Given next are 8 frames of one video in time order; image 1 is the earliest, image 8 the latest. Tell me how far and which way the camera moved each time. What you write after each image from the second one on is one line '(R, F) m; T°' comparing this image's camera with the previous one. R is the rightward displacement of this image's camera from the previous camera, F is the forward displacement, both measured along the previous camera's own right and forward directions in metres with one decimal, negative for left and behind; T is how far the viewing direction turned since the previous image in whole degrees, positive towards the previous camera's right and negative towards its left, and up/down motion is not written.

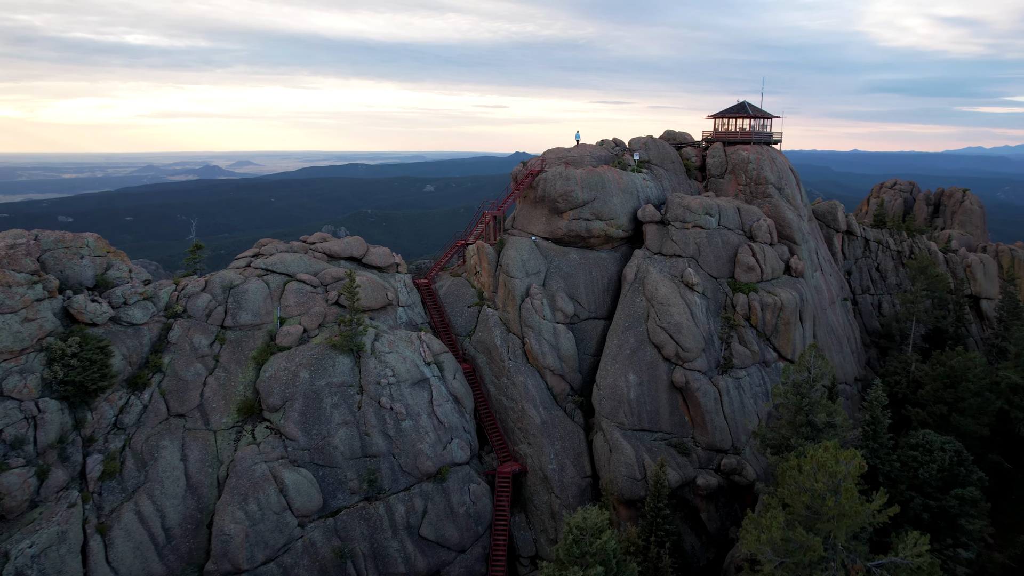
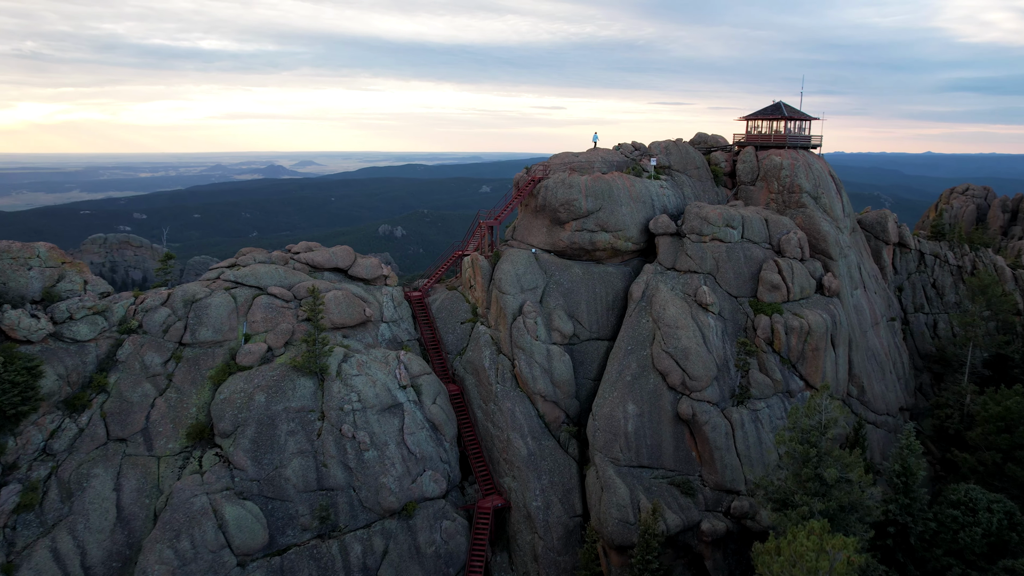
(+3.2, +2.9) m; -5°
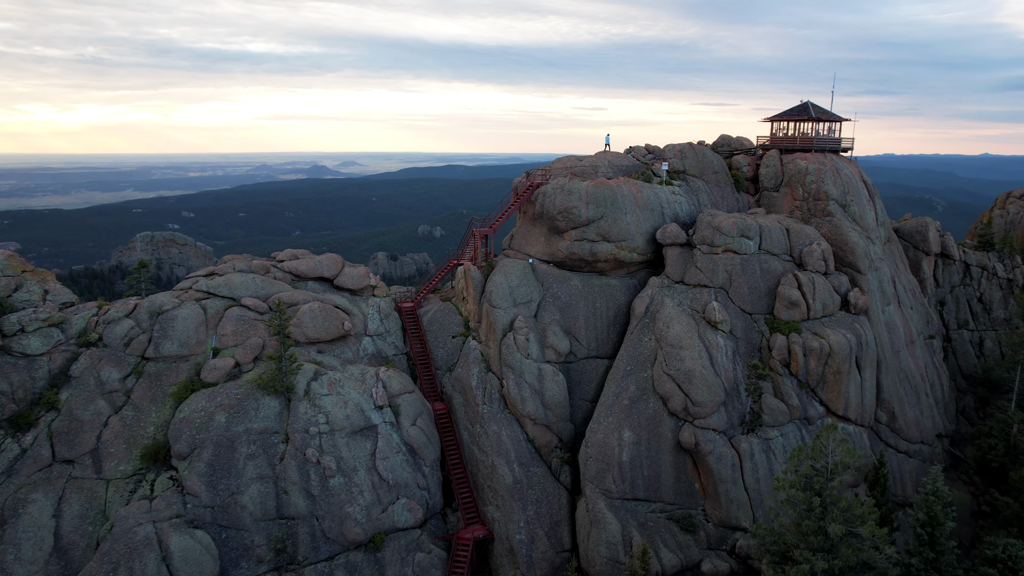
(+2.3, +2.3) m; -3°
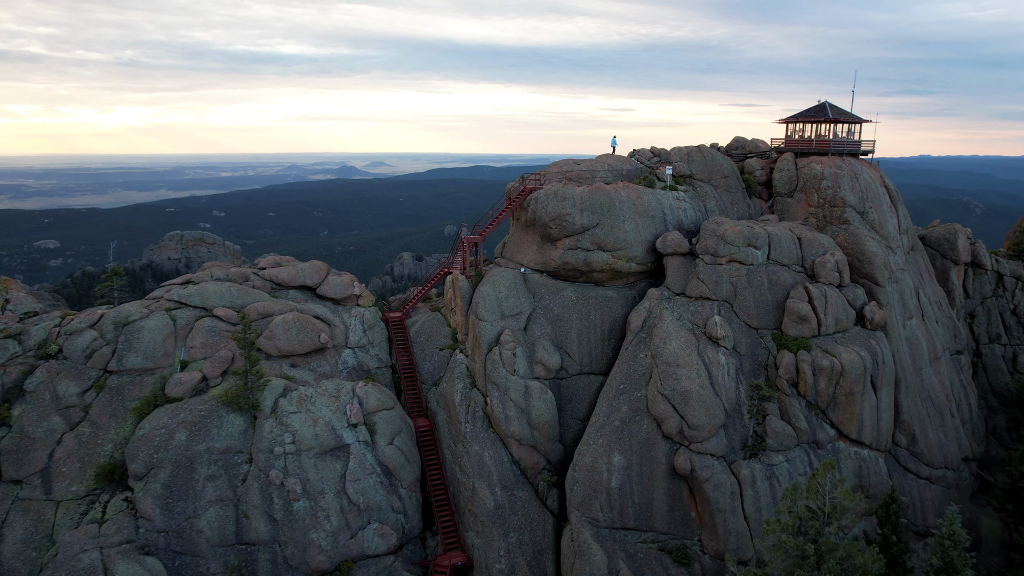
(+1.8, +1.7) m; -2°
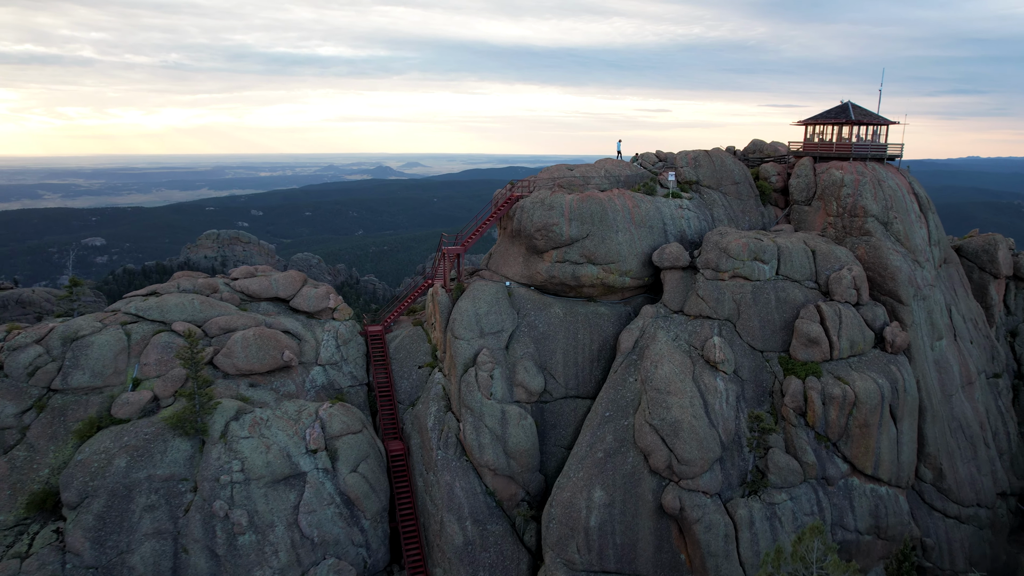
(+2.3, +2.2) m; -3°
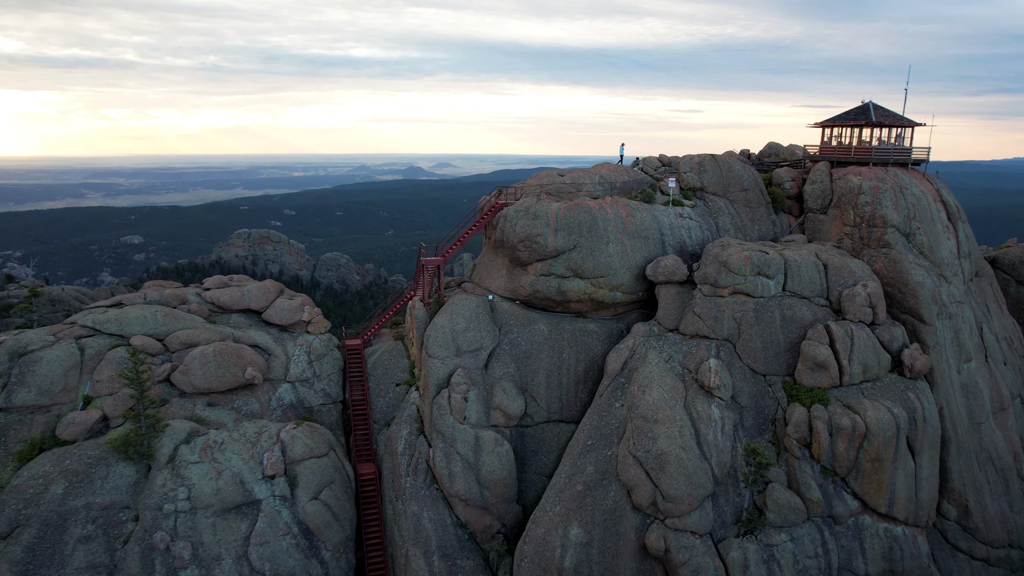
(+2.0, +2.0) m; -3°
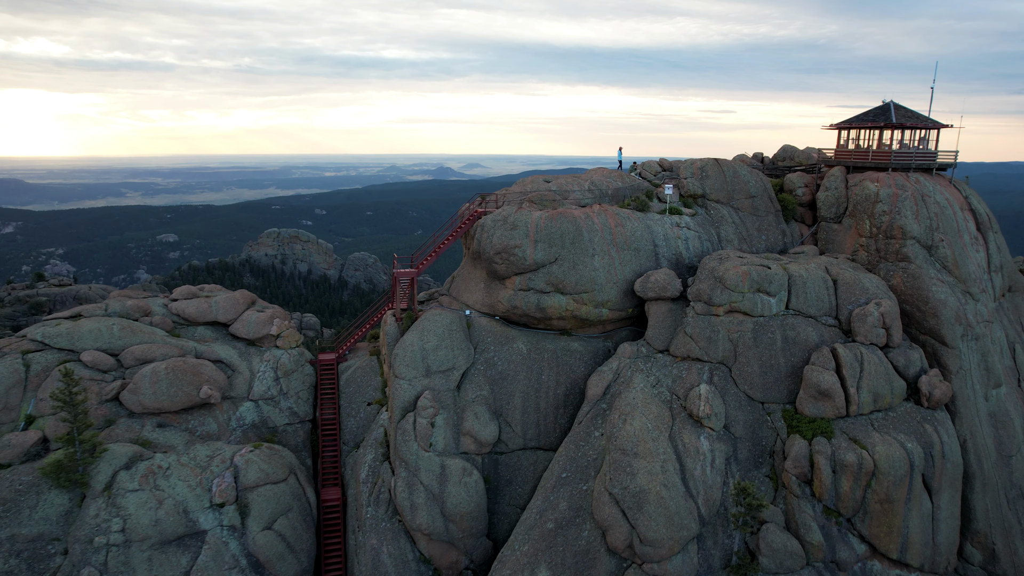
(+2.0, +2.0) m; -3°
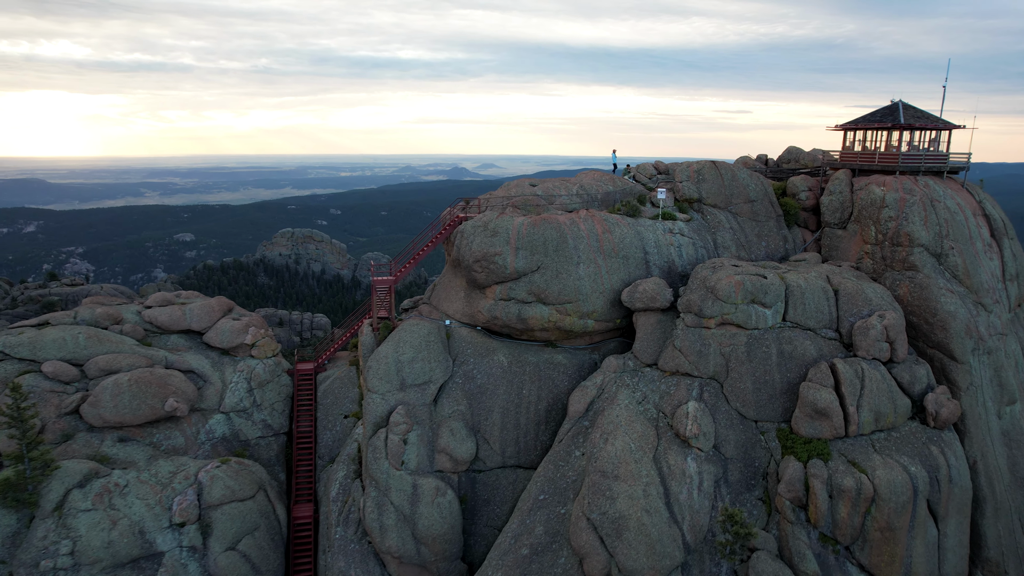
(+1.3, +1.2) m; -1°
